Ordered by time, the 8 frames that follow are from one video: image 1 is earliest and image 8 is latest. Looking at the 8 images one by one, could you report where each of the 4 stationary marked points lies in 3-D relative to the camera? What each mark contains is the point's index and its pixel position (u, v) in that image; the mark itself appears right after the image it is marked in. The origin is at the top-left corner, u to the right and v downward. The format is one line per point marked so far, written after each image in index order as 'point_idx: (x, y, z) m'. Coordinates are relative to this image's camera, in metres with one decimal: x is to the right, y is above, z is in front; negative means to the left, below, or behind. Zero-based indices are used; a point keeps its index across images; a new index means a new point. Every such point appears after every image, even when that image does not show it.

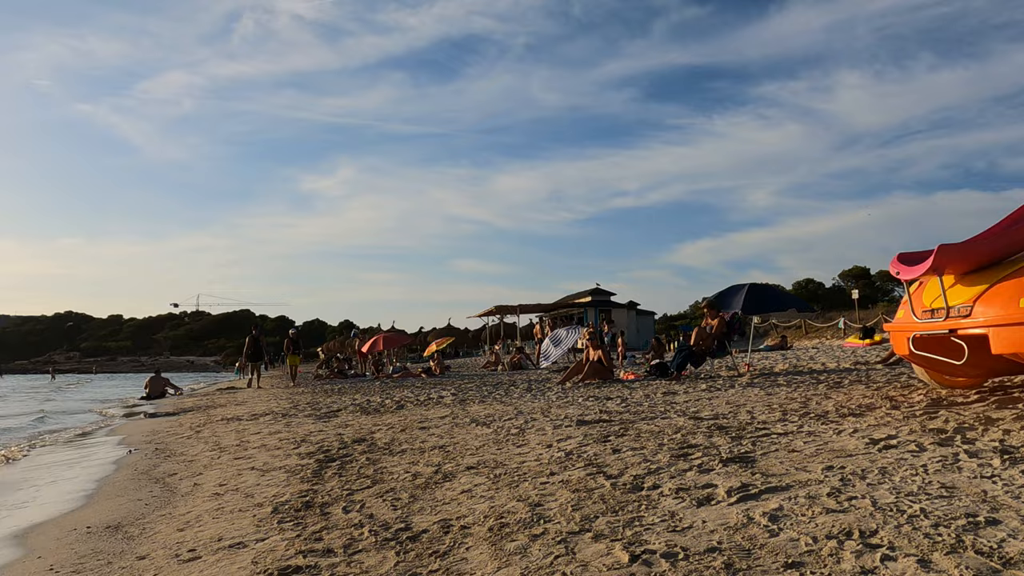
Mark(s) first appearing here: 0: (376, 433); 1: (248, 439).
0: (-1.5, -1.6, +8.1) m
1: (-3.2, -1.8, +9.0) m
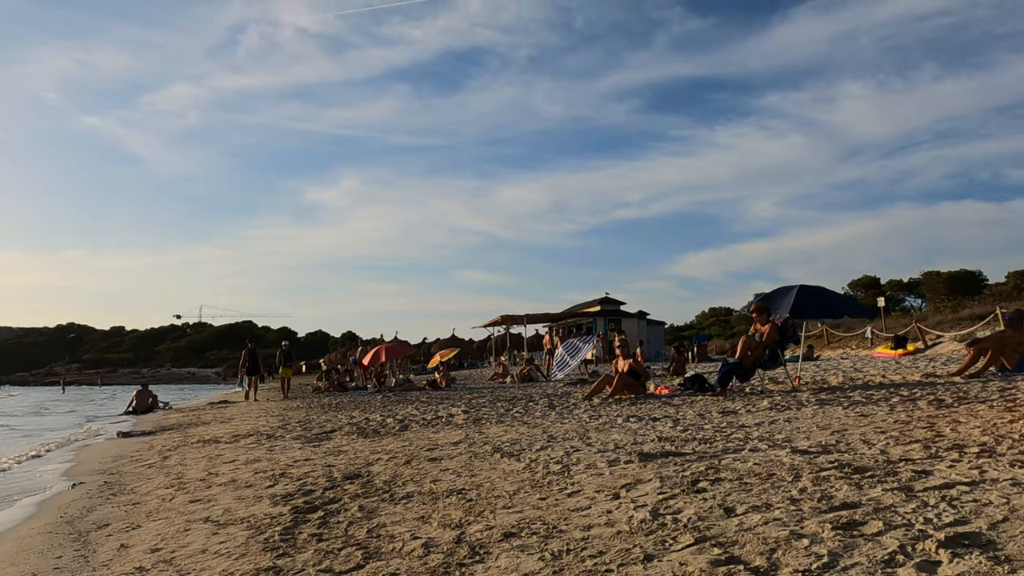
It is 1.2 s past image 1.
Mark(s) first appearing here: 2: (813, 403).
0: (-1.2, -1.5, +6.4) m
1: (-2.9, -1.8, +7.3) m
2: (+3.4, -1.3, +8.5) m
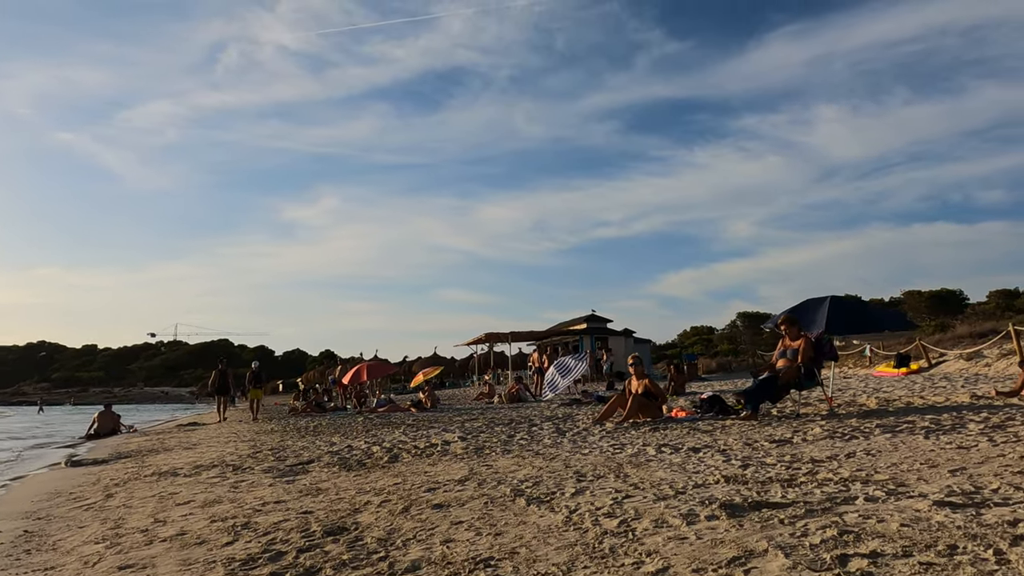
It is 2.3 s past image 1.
0: (-1.0, -1.5, +5.1) m
1: (-2.7, -1.8, +5.9) m
2: (+3.5, -1.4, +7.3) m
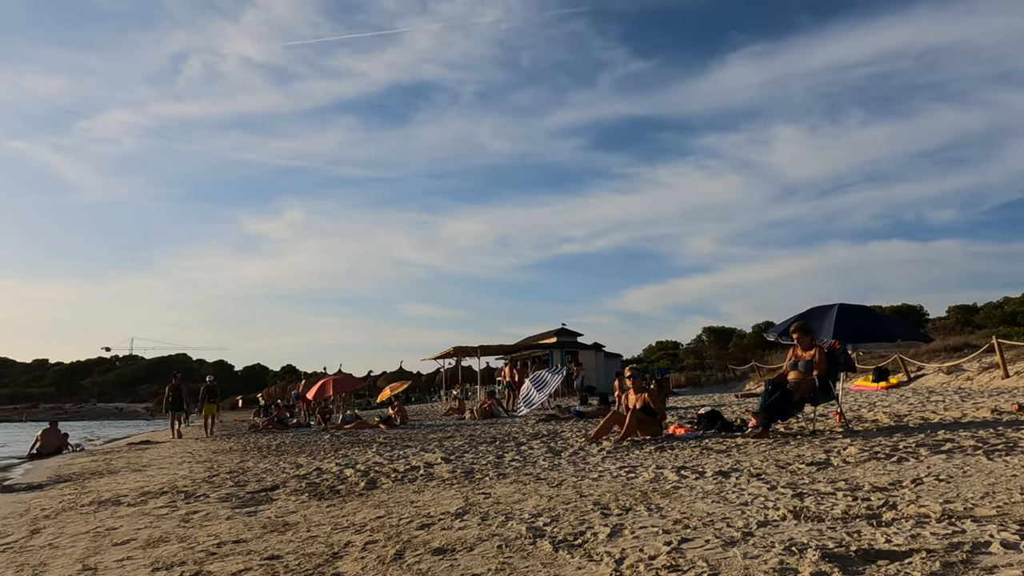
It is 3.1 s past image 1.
0: (-0.9, -1.5, +4.1) m
1: (-2.7, -1.8, +4.8) m
2: (+3.5, -1.4, +6.5) m
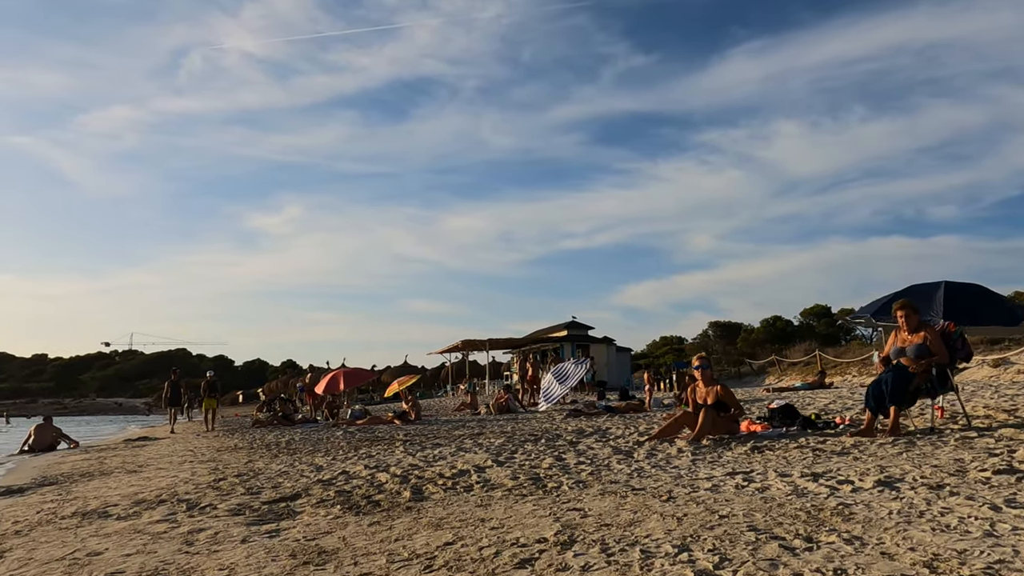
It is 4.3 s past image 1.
0: (-0.3, -1.2, +2.7) m
1: (-2.1, -1.5, +3.4) m
2: (+4.2, -1.1, +5.1) m
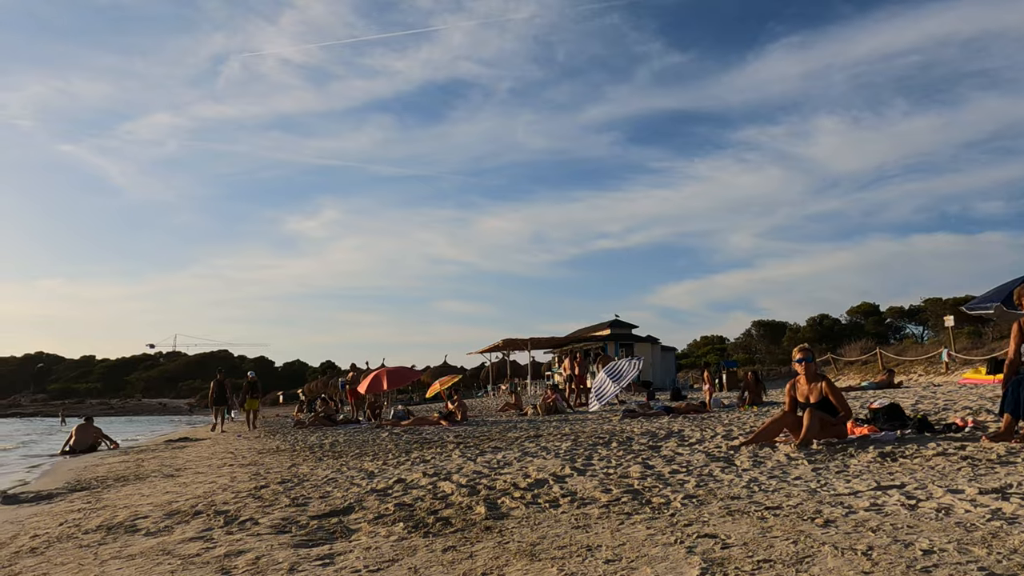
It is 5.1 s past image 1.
0: (+0.2, -1.0, +1.7) m
1: (-1.5, -1.4, +2.5) m
2: (+4.7, -0.9, +3.9) m
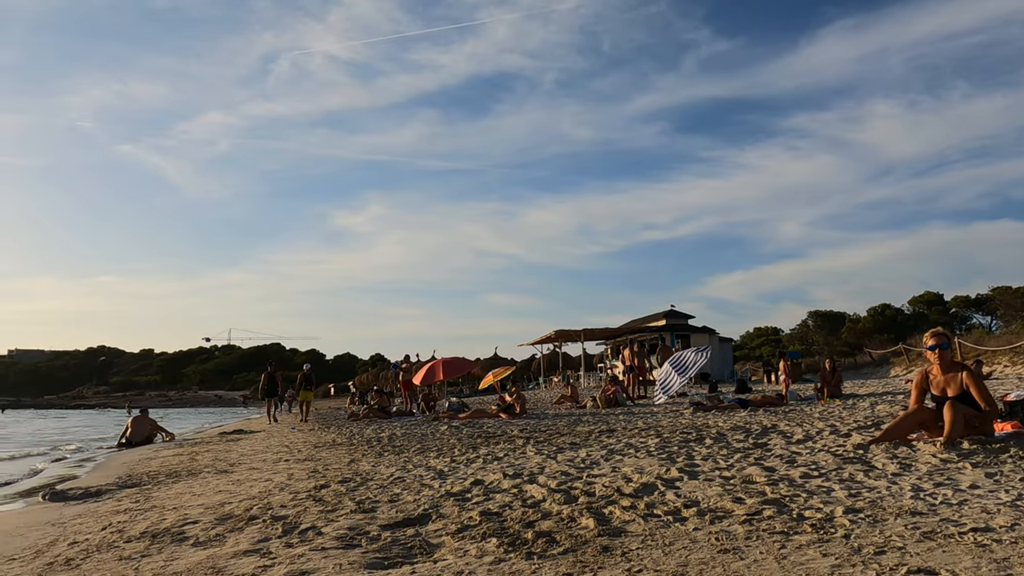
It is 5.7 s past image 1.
0: (+0.6, -0.9, +0.8) m
1: (-1.1, -1.2, +1.7) m
2: (+5.3, -0.7, +2.7) m
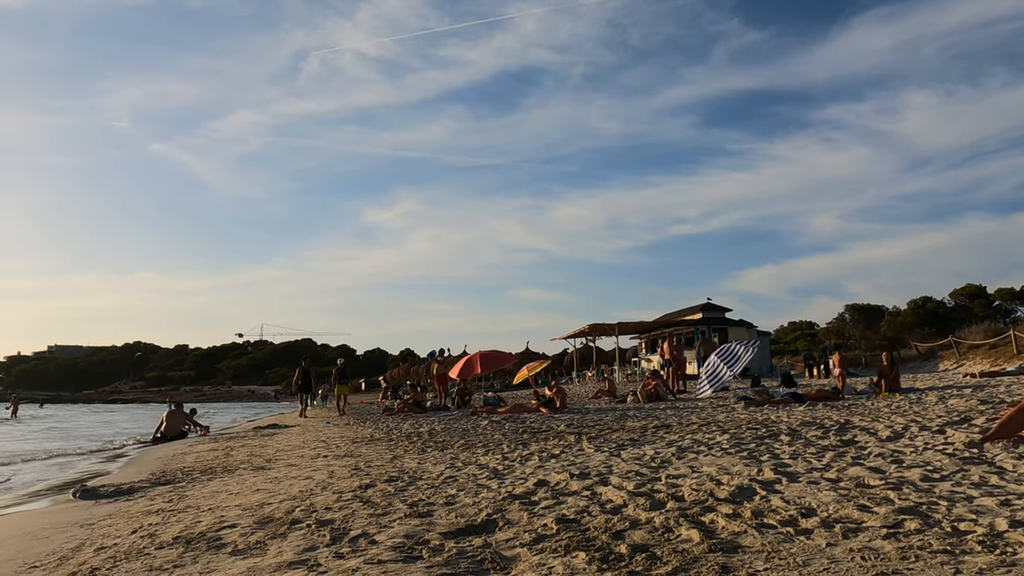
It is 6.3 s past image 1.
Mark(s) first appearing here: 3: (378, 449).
0: (+0.9, -0.8, +0.1) m
1: (-0.7, -1.1, +1.2) m
2: (+5.6, -0.6, +1.9) m
3: (-1.8, -2.2, +10.3) m
